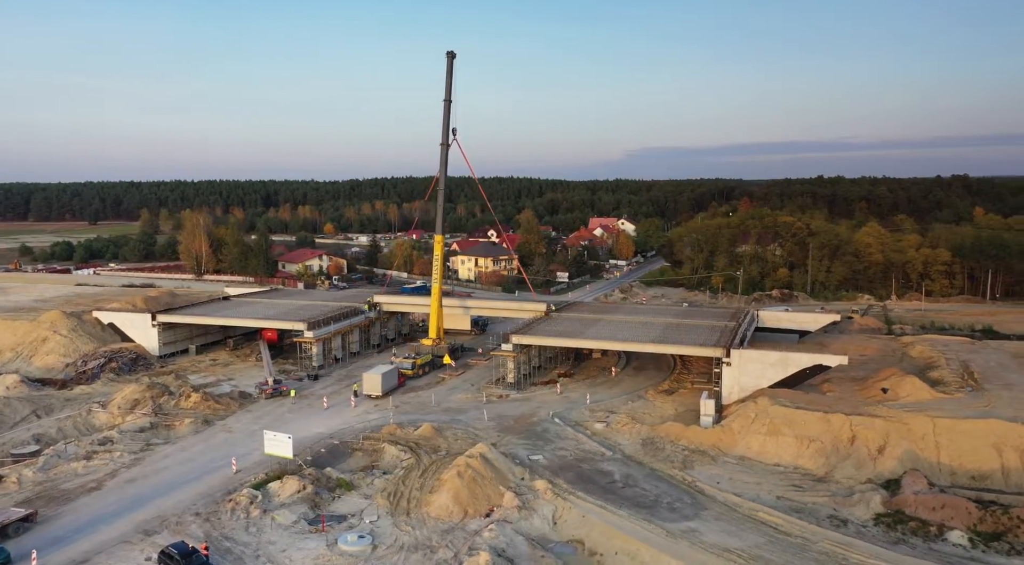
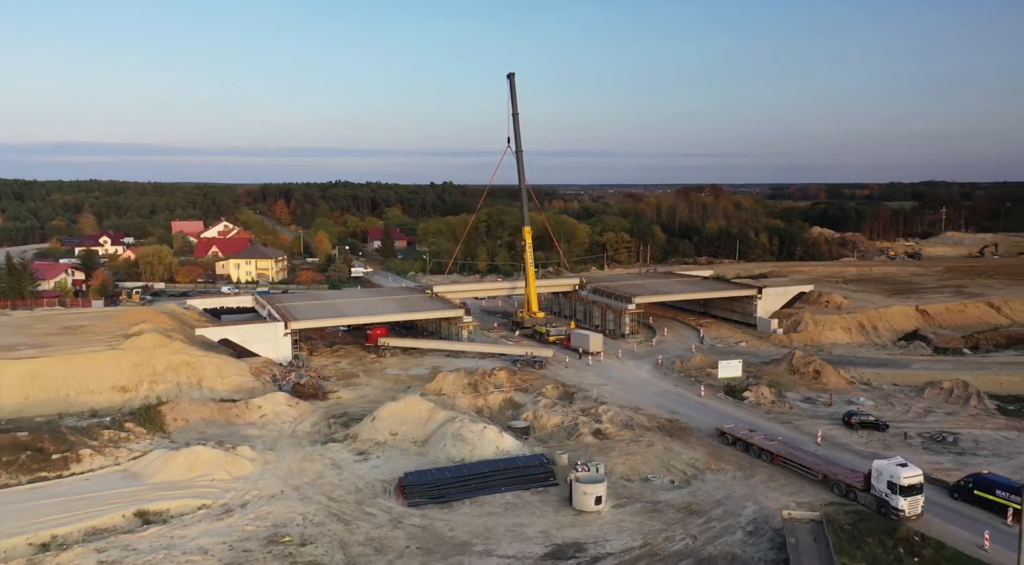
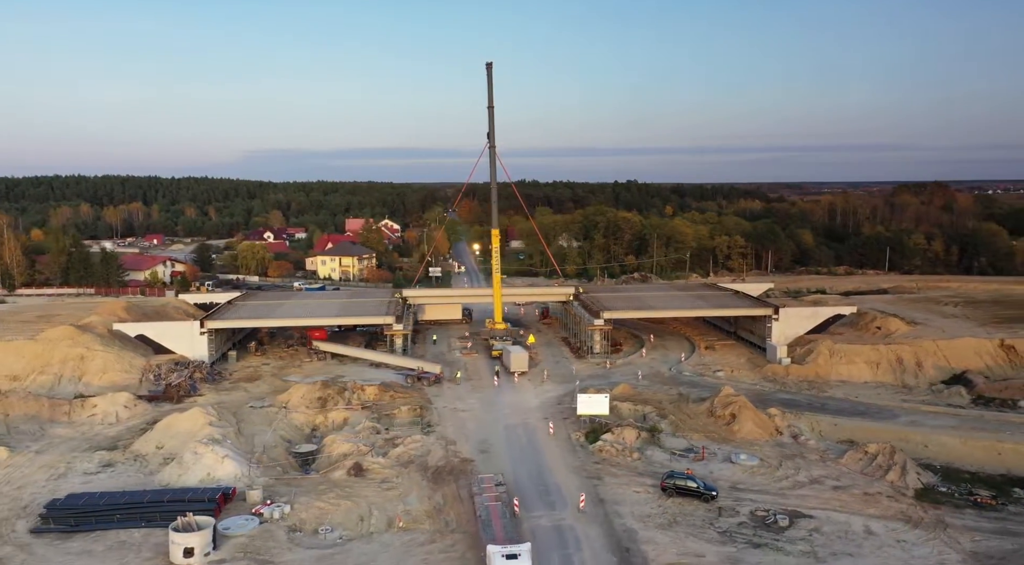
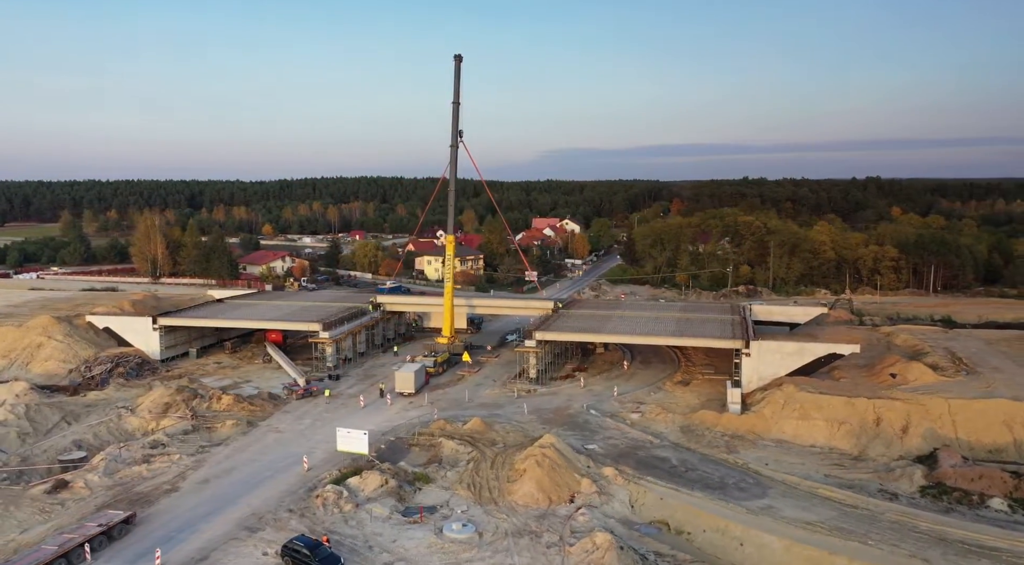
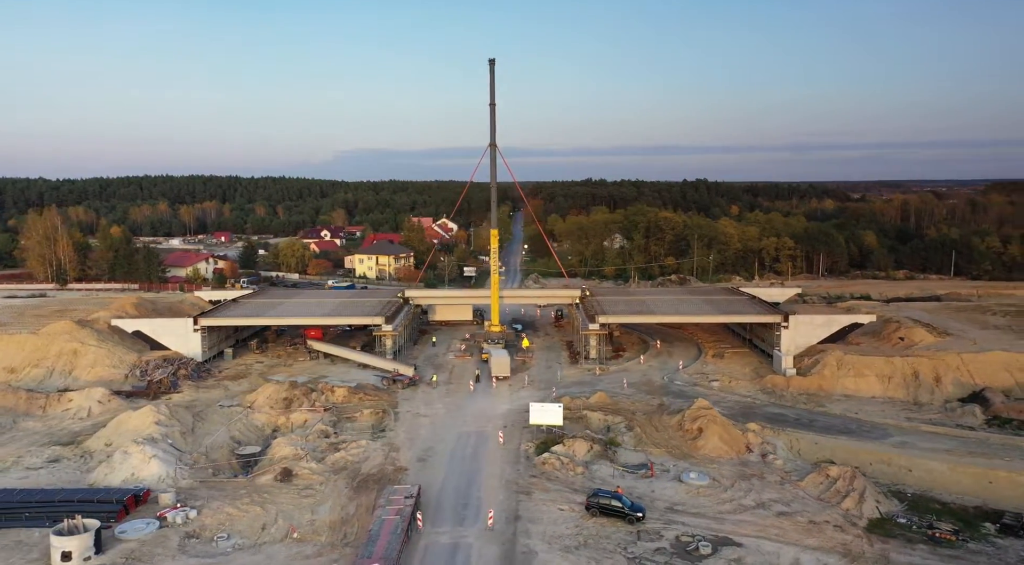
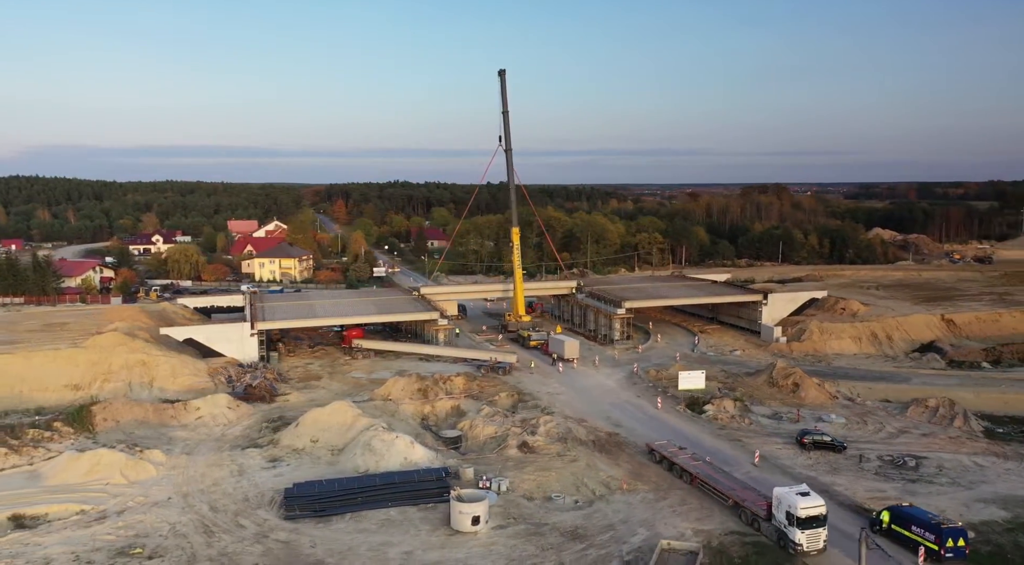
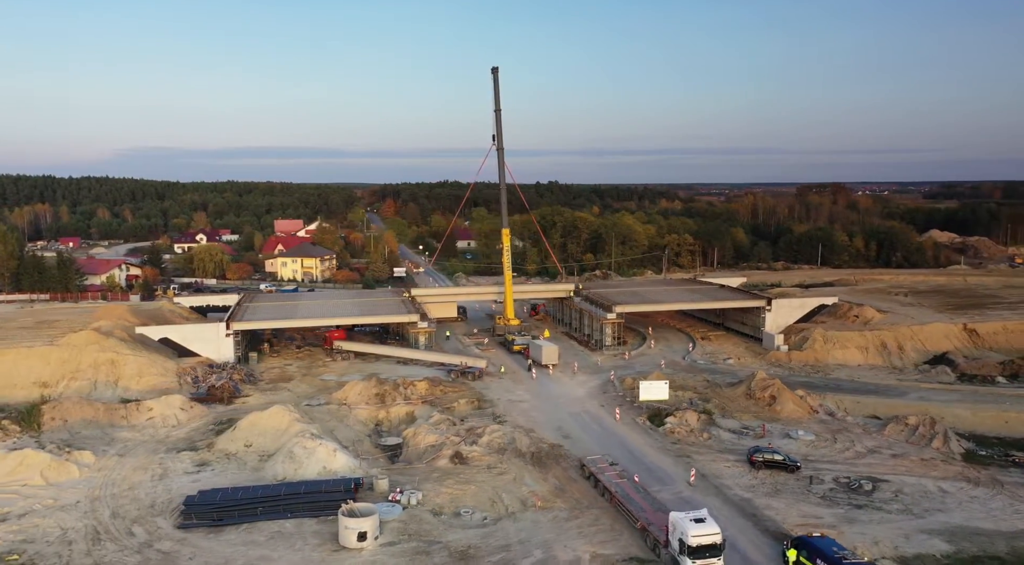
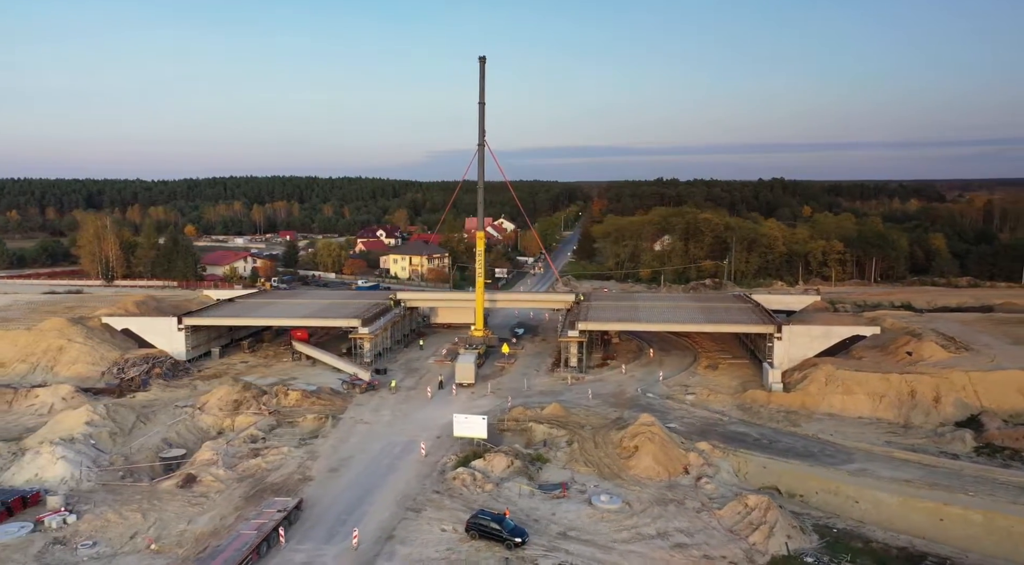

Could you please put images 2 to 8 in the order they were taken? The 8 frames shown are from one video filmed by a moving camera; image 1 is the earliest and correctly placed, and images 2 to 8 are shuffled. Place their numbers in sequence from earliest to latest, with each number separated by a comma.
4, 8, 5, 3, 7, 6, 2
